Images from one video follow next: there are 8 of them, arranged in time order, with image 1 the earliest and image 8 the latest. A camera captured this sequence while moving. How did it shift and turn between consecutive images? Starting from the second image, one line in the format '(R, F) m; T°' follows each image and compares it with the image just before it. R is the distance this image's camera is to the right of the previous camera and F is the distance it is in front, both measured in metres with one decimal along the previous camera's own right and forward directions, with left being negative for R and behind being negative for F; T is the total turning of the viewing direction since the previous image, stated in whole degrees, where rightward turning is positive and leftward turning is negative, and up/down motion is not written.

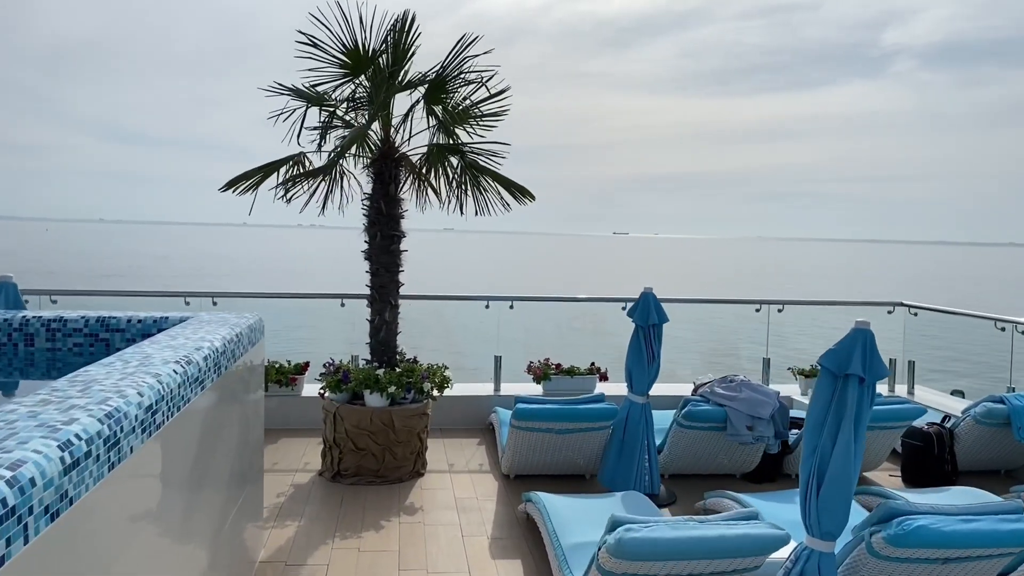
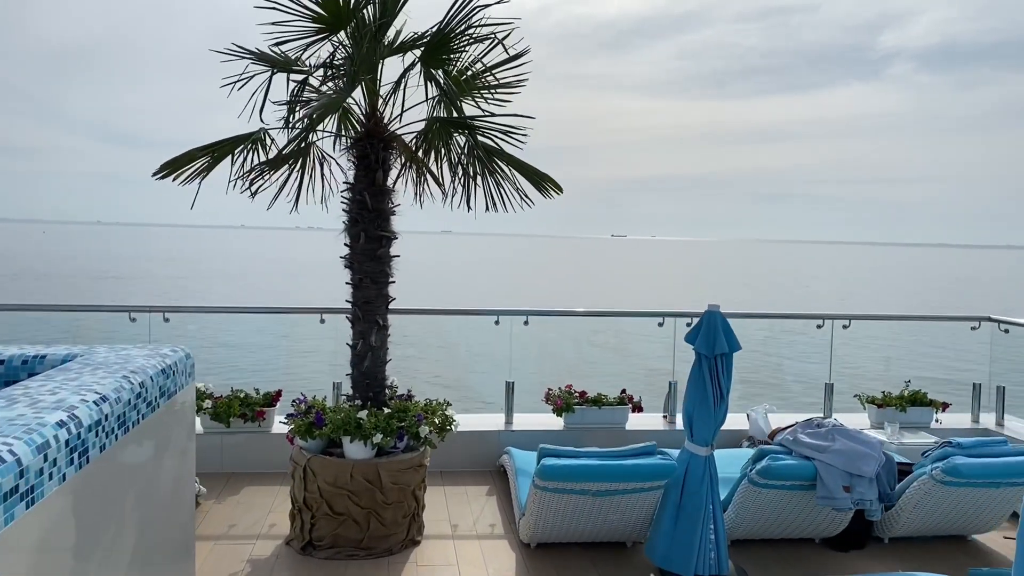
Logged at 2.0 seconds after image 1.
(-0.1, +1.1) m; 0°
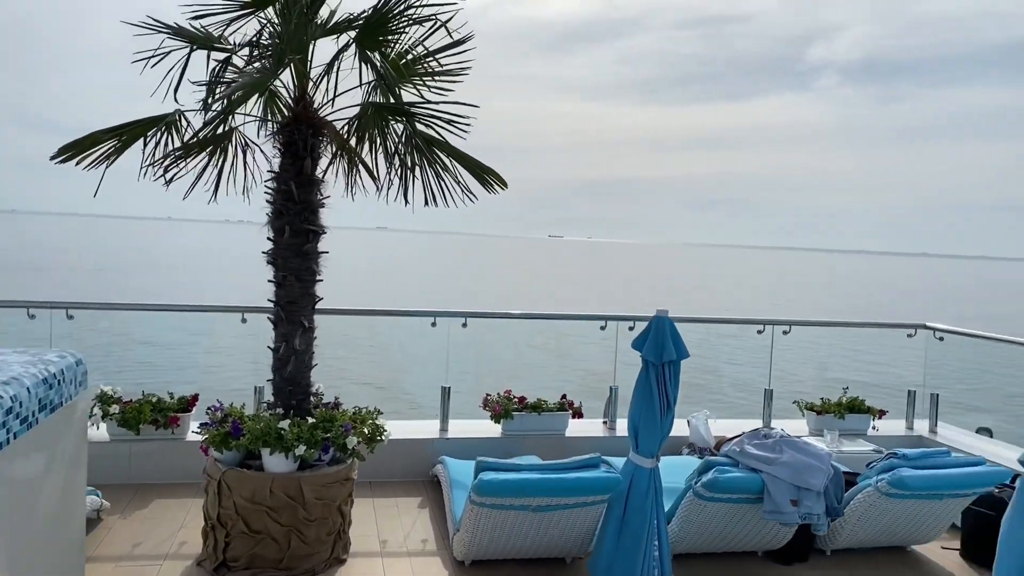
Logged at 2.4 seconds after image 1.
(0.0, +0.2) m; +5°
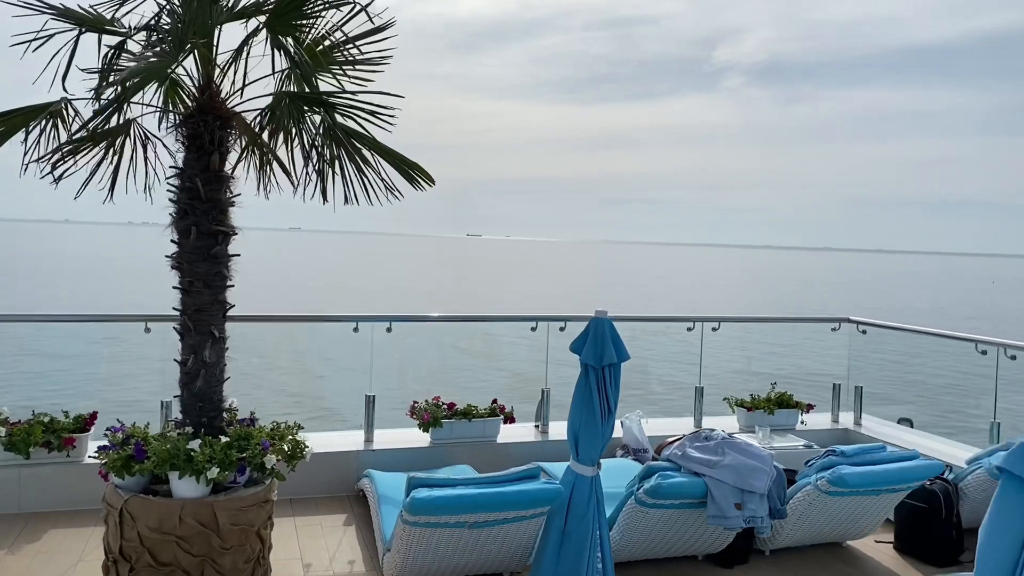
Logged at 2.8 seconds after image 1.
(0.0, +0.2) m; +6°
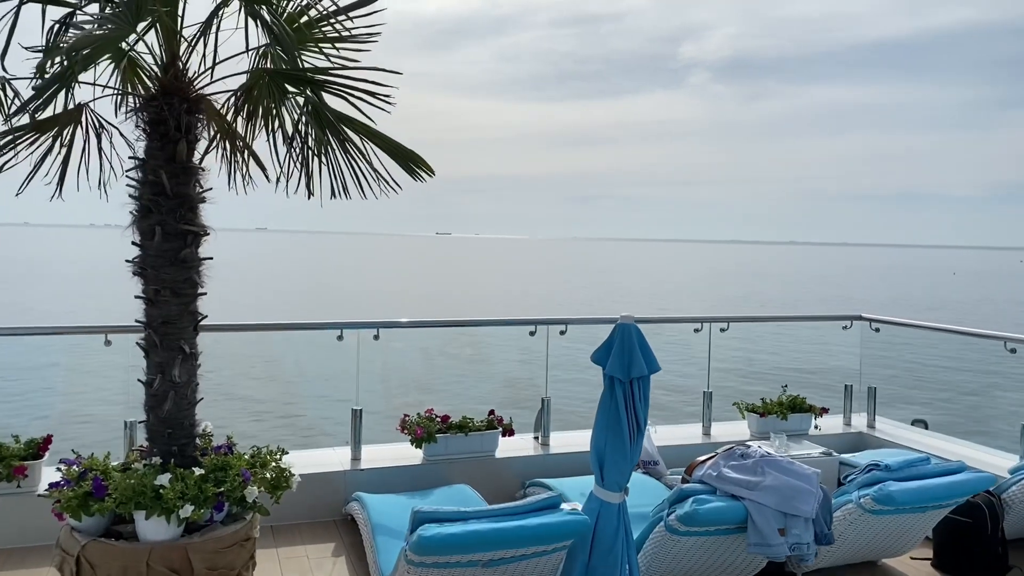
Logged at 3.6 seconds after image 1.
(-0.2, +0.4) m; +2°
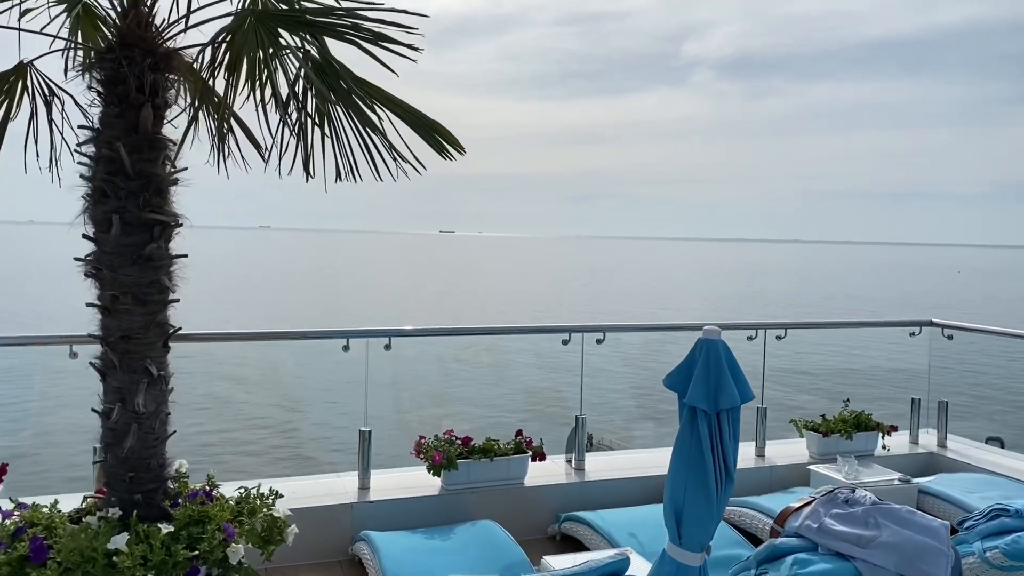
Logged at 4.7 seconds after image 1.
(-0.1, +0.6) m; 0°
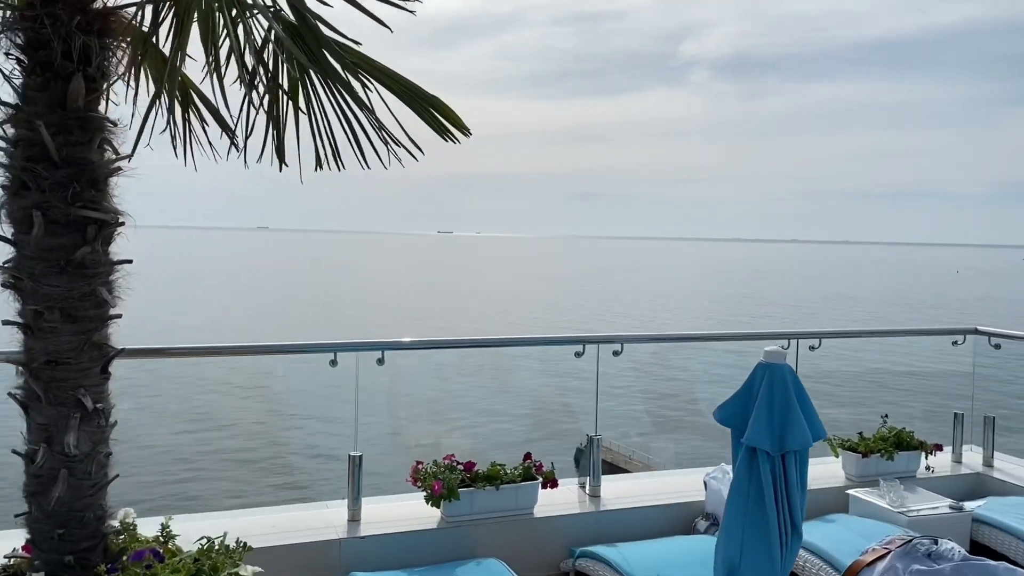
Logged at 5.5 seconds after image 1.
(0.0, +0.4) m; 0°
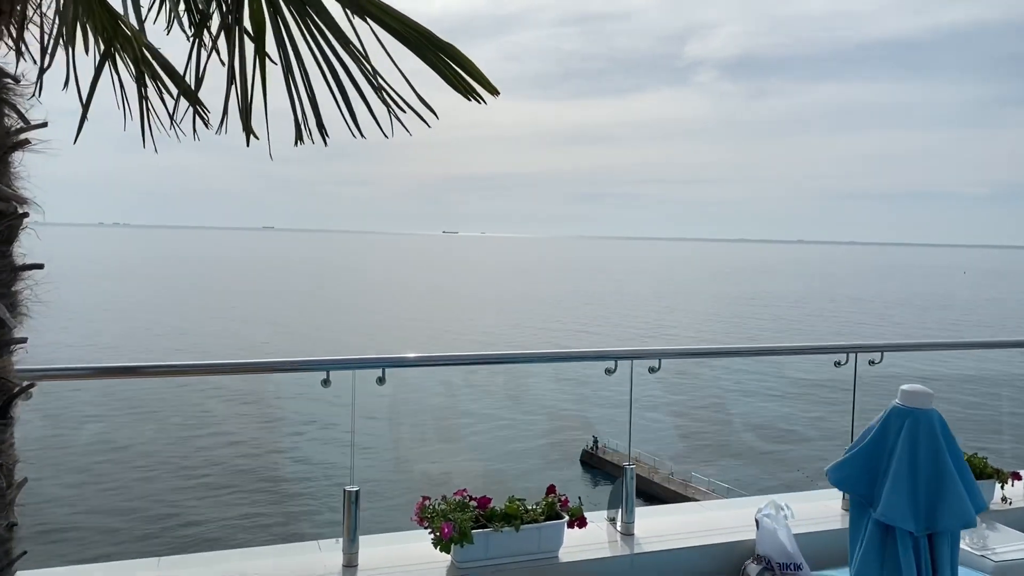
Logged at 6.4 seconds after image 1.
(-0.1, +0.5) m; 0°
